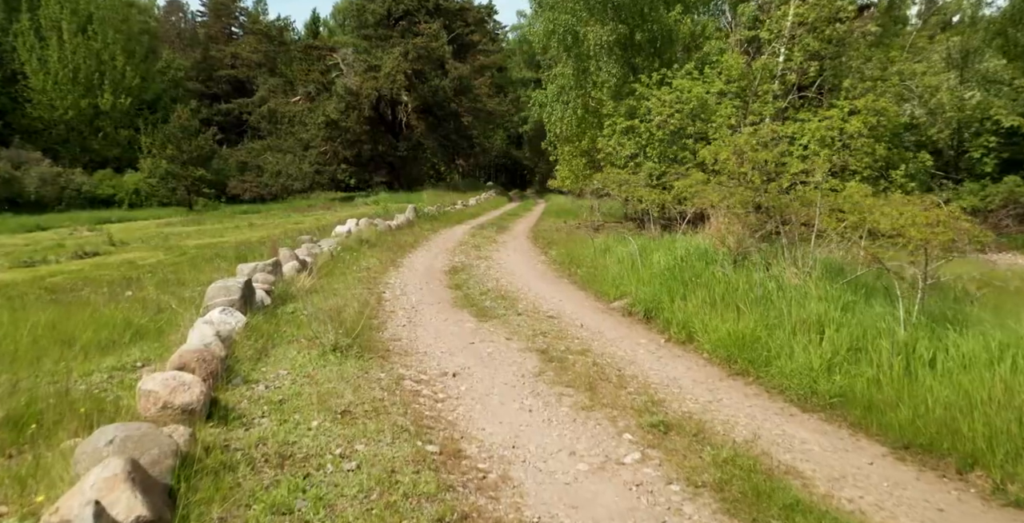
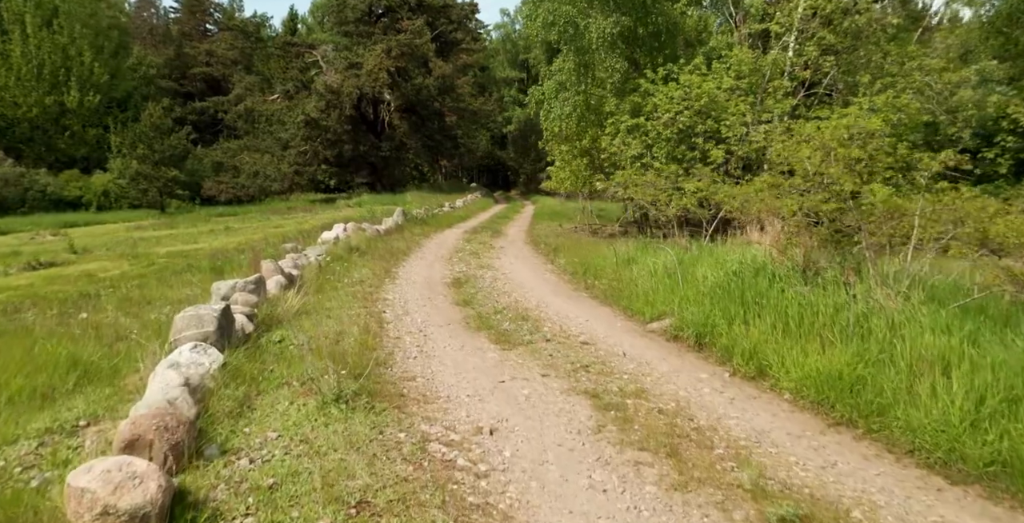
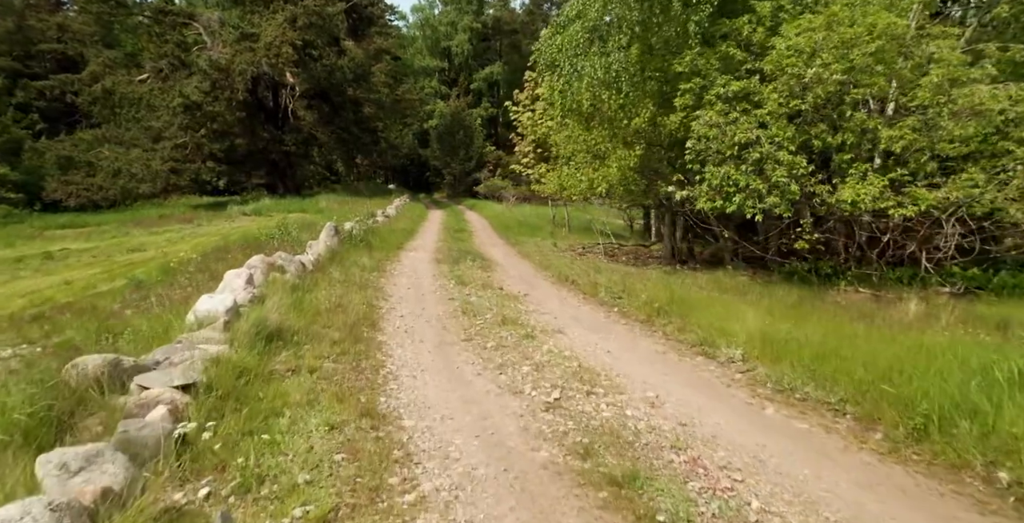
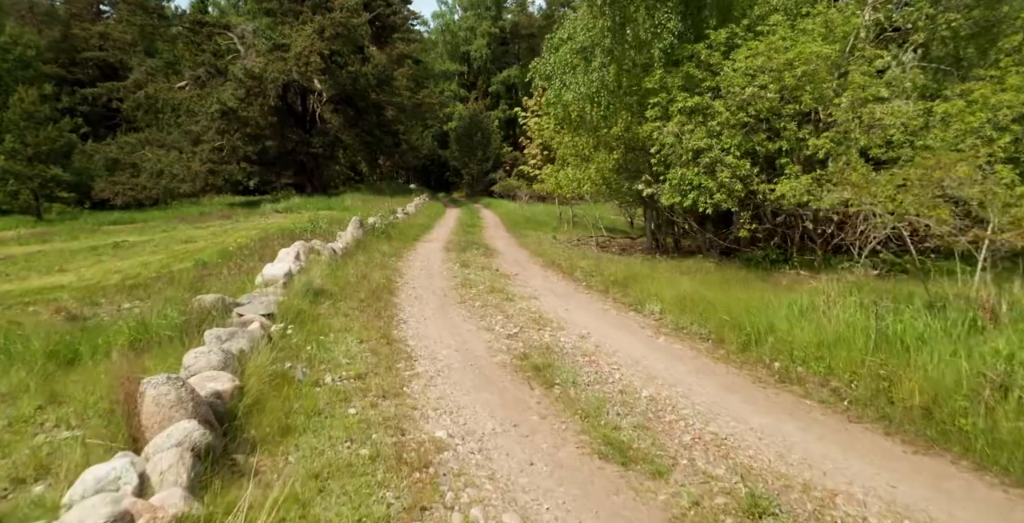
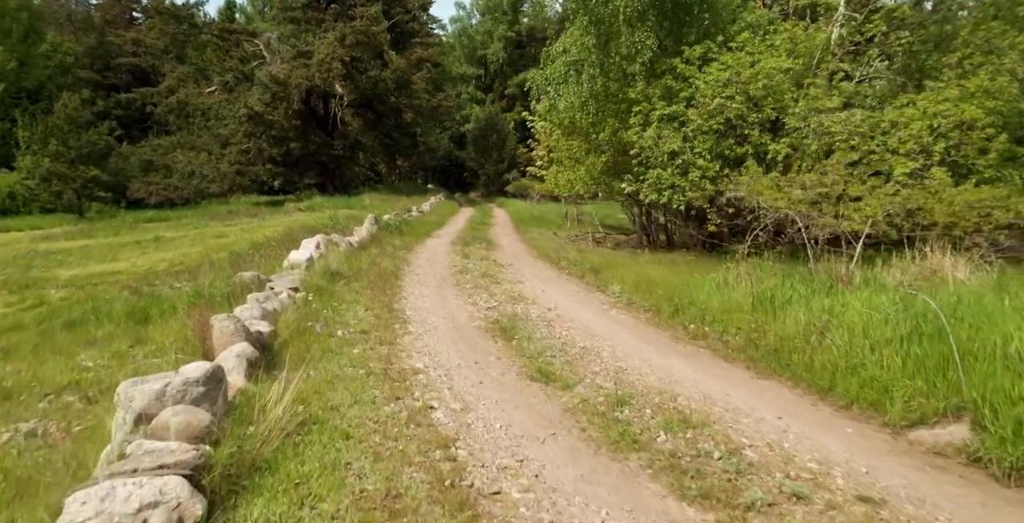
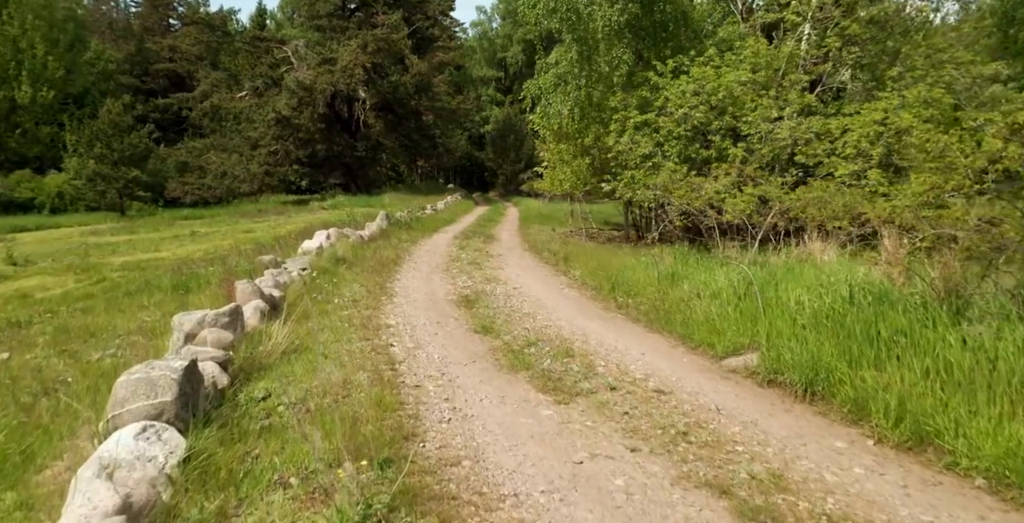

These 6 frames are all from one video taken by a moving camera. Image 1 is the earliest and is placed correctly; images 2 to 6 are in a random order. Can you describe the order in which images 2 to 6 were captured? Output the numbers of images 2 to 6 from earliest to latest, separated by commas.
2, 6, 5, 4, 3
